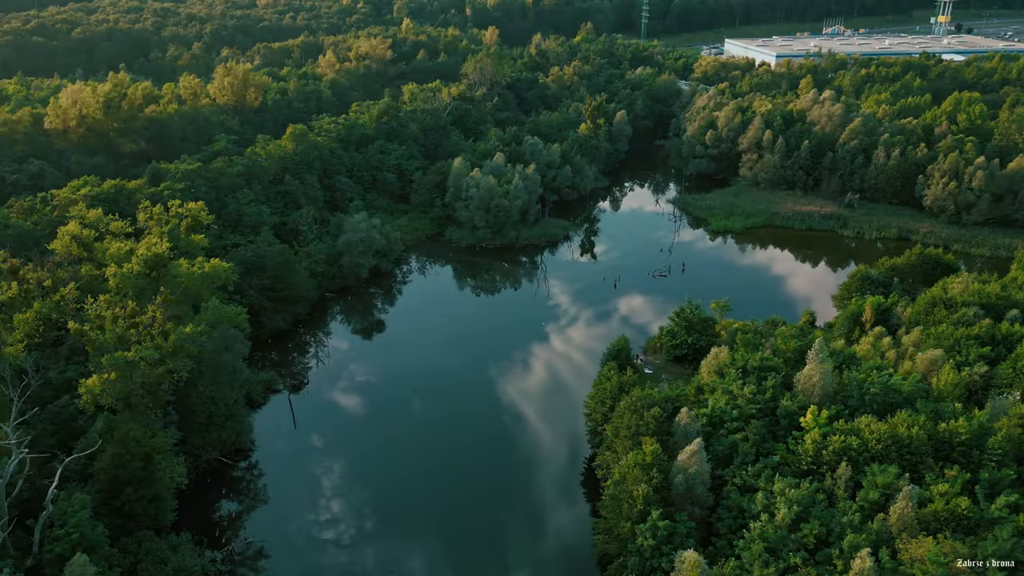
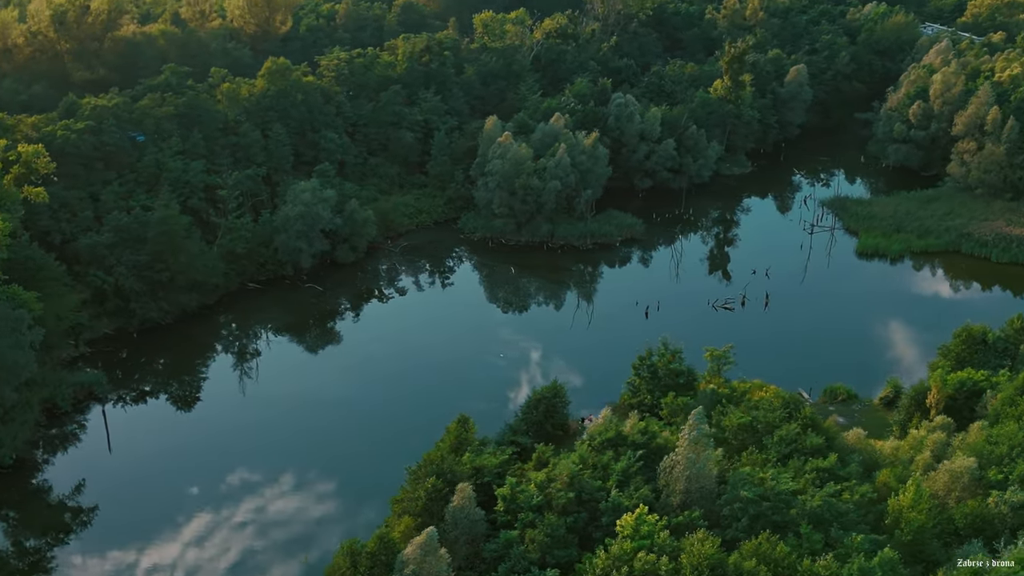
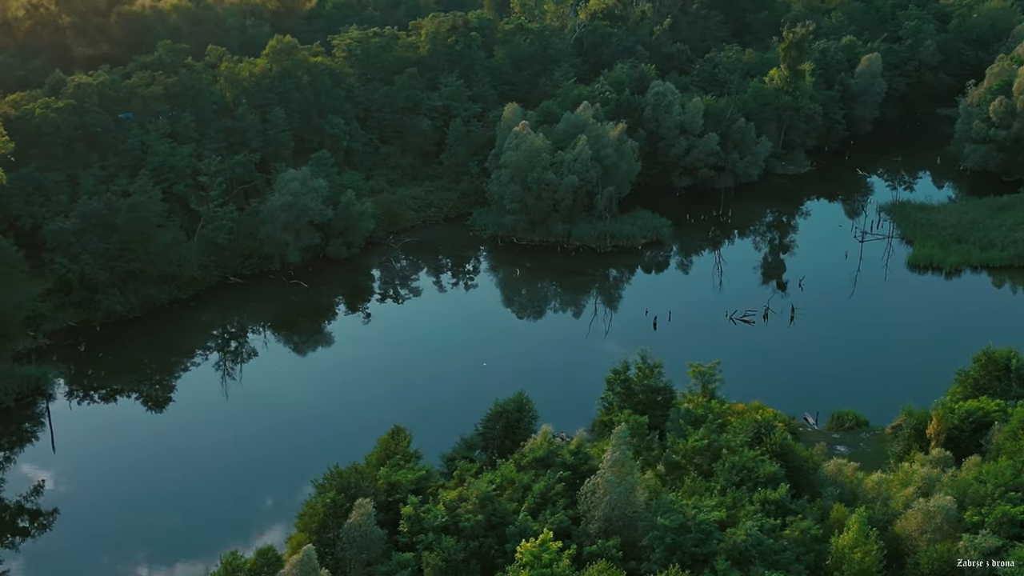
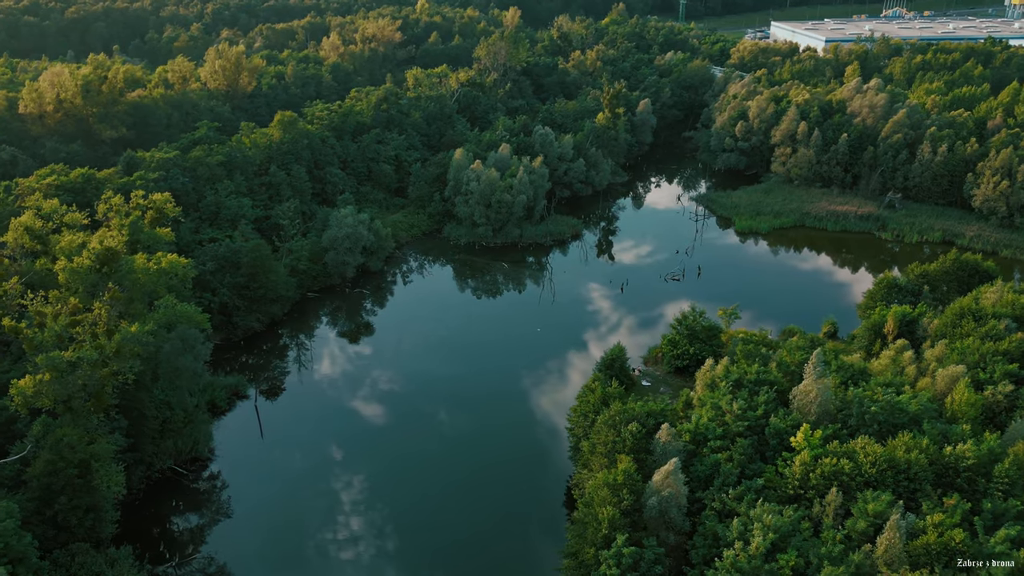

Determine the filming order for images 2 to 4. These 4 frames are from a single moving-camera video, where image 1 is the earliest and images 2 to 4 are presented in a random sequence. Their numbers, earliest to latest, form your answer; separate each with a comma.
4, 2, 3
